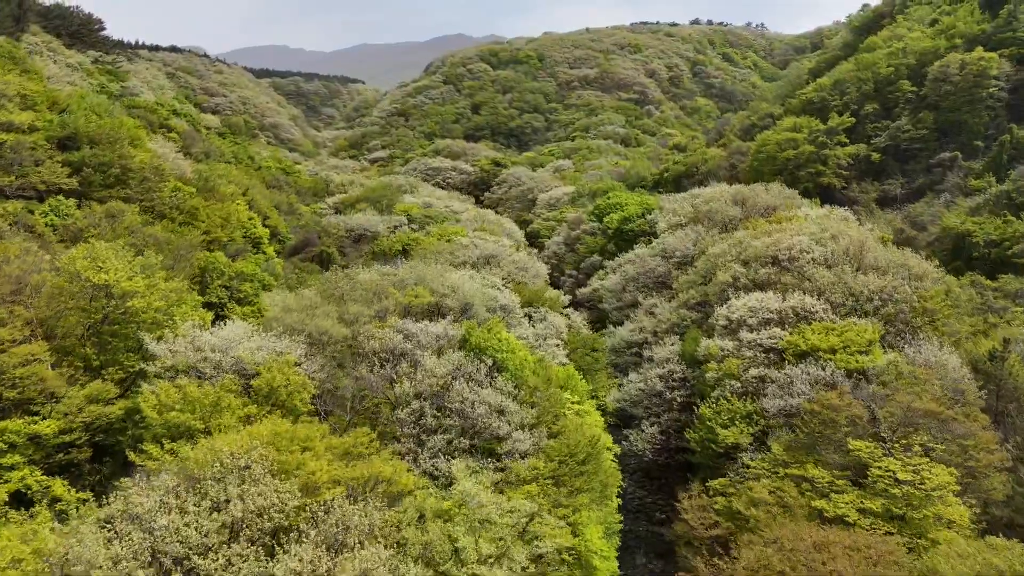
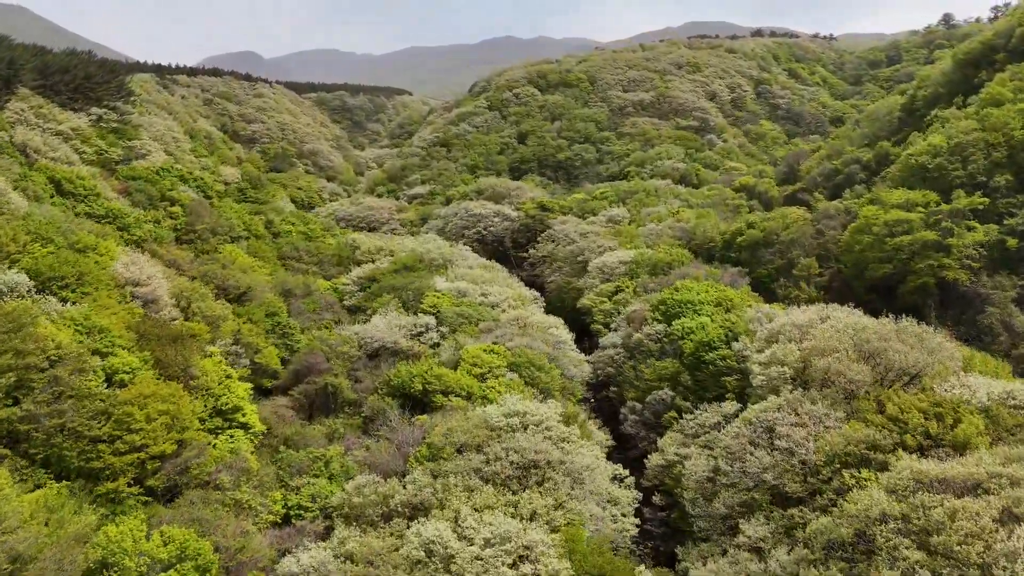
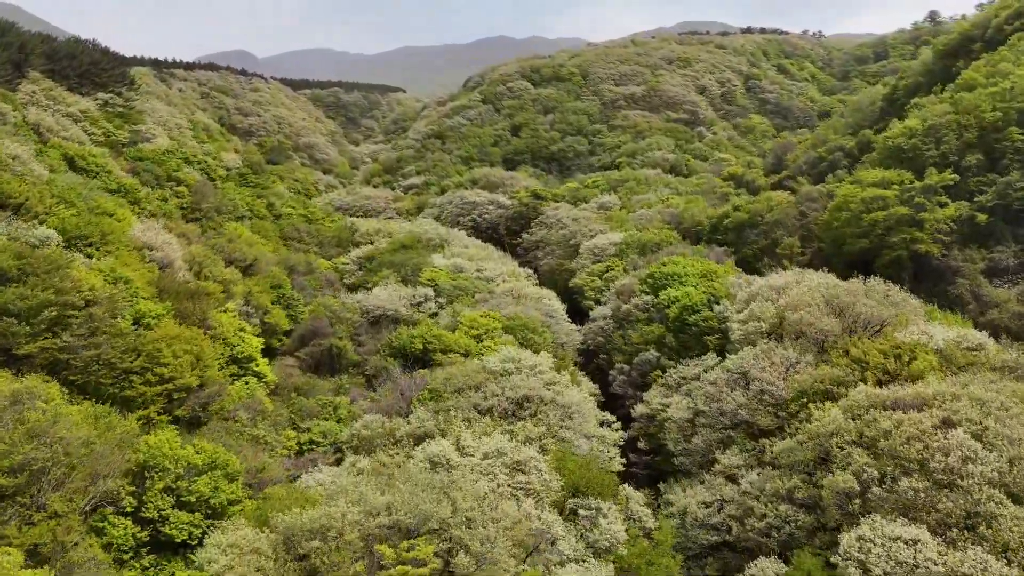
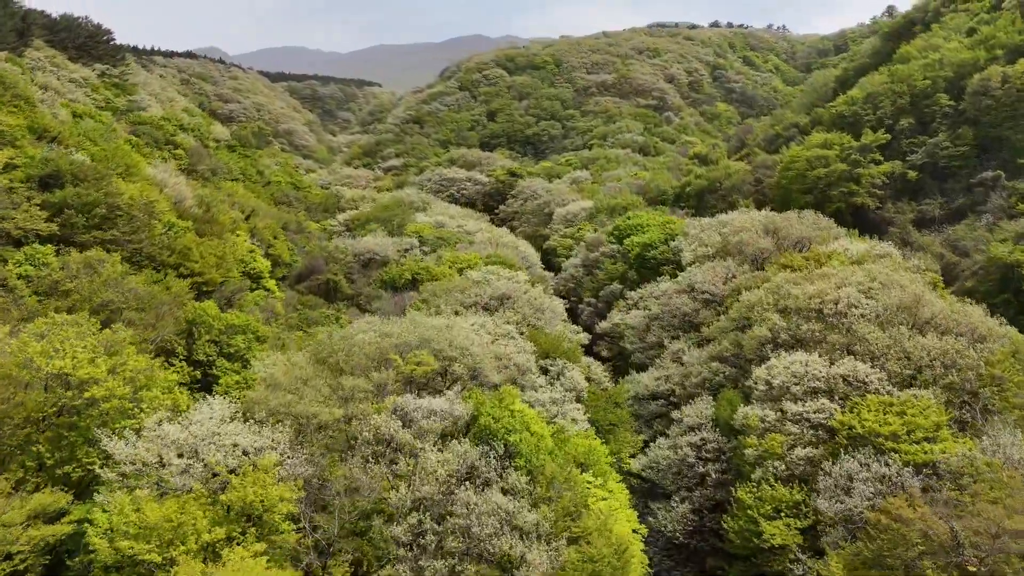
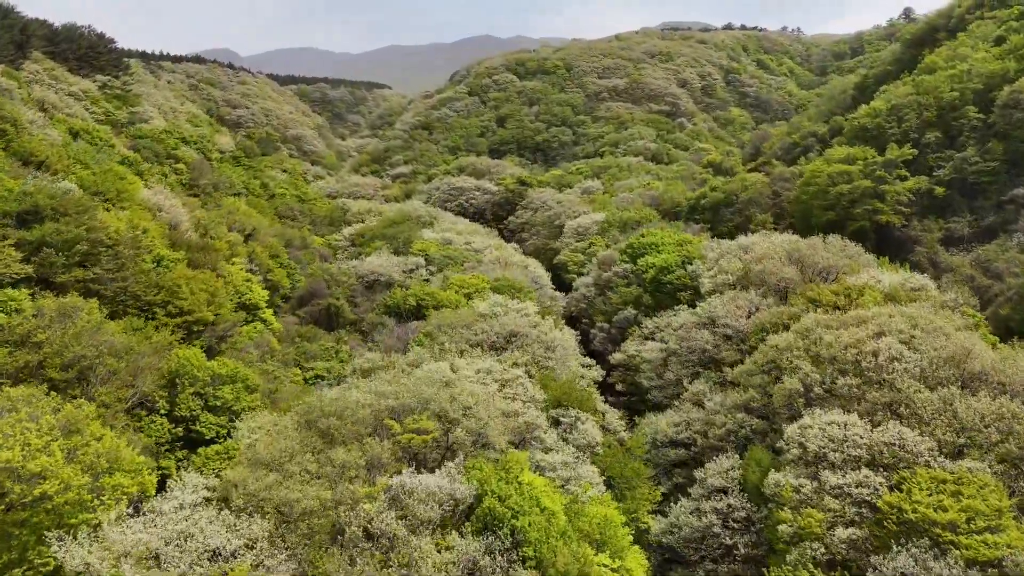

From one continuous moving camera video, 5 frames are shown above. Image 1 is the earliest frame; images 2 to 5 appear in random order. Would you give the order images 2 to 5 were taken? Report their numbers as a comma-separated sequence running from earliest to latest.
4, 5, 3, 2
